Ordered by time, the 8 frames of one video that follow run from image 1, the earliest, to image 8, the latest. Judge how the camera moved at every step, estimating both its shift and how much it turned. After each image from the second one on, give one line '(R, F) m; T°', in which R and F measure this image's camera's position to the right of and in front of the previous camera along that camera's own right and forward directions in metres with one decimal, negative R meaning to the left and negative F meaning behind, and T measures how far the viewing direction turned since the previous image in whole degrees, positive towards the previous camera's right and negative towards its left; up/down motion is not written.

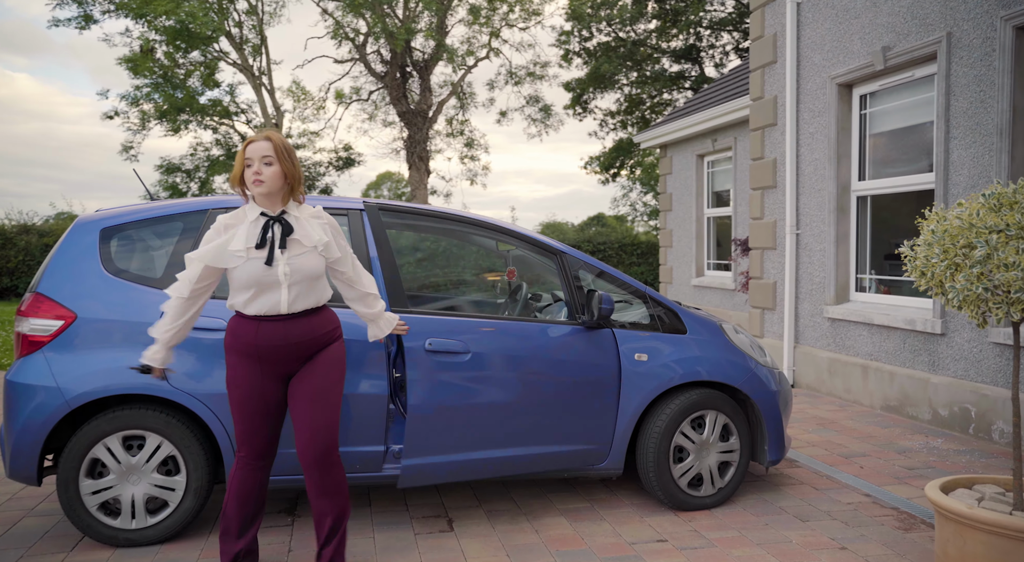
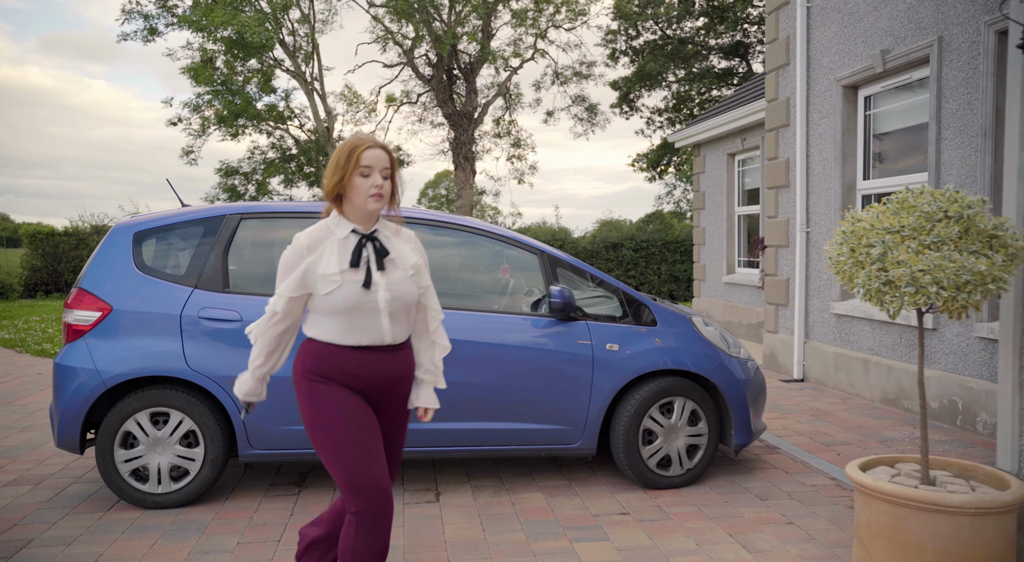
(+0.4, -0.4) m; -4°
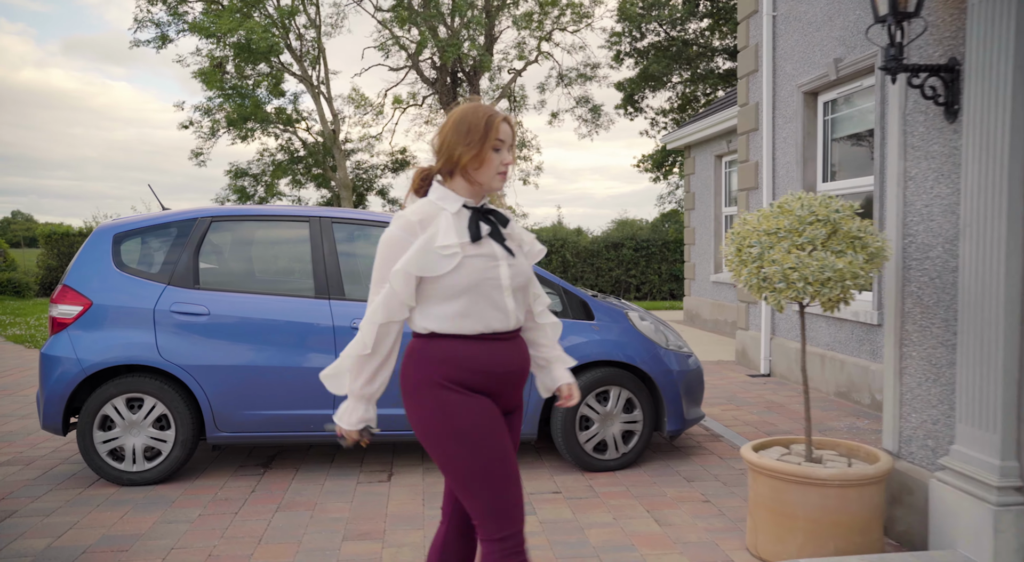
(+0.4, -0.4) m; -1°
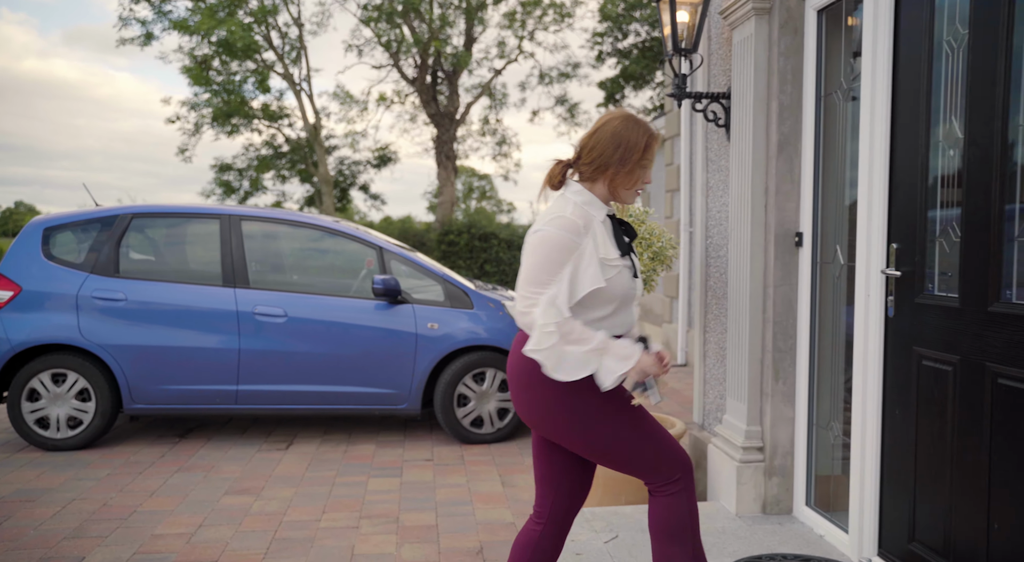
(+0.8, -0.6) m; 0°
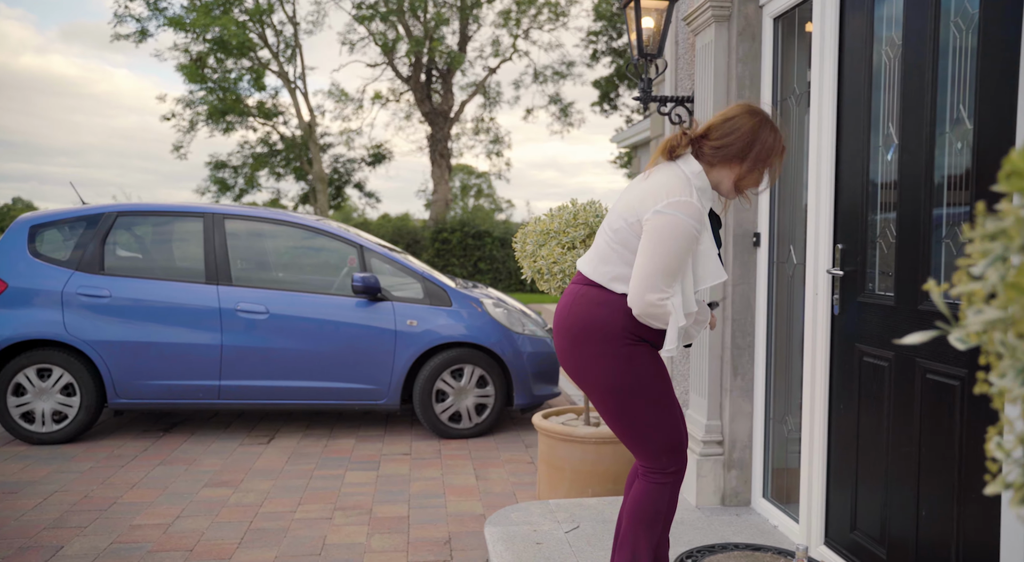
(+0.1, -0.1) m; 0°
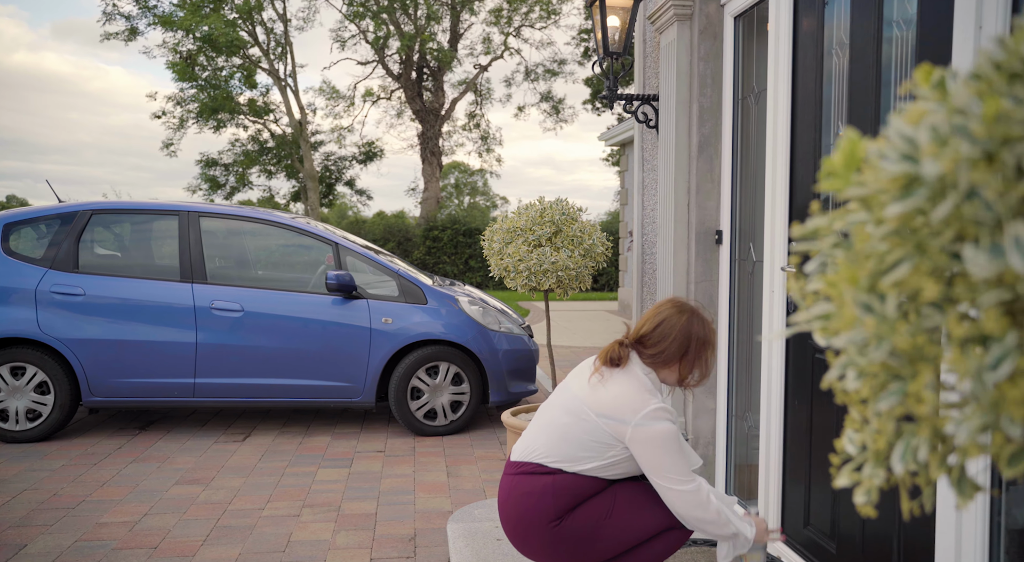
(+0.2, 0.0) m; 0°
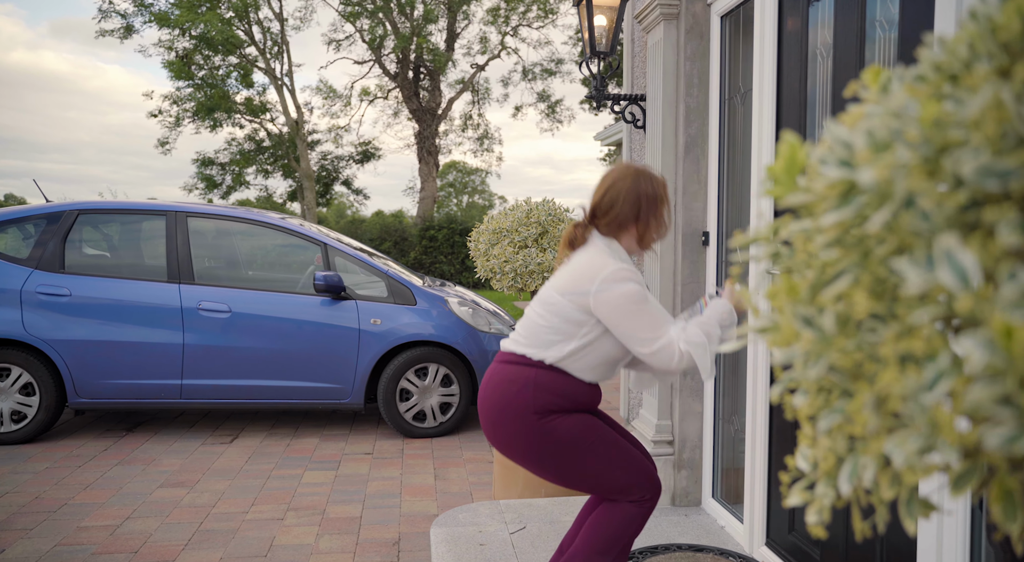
(+0.1, 0.0) m; 0°
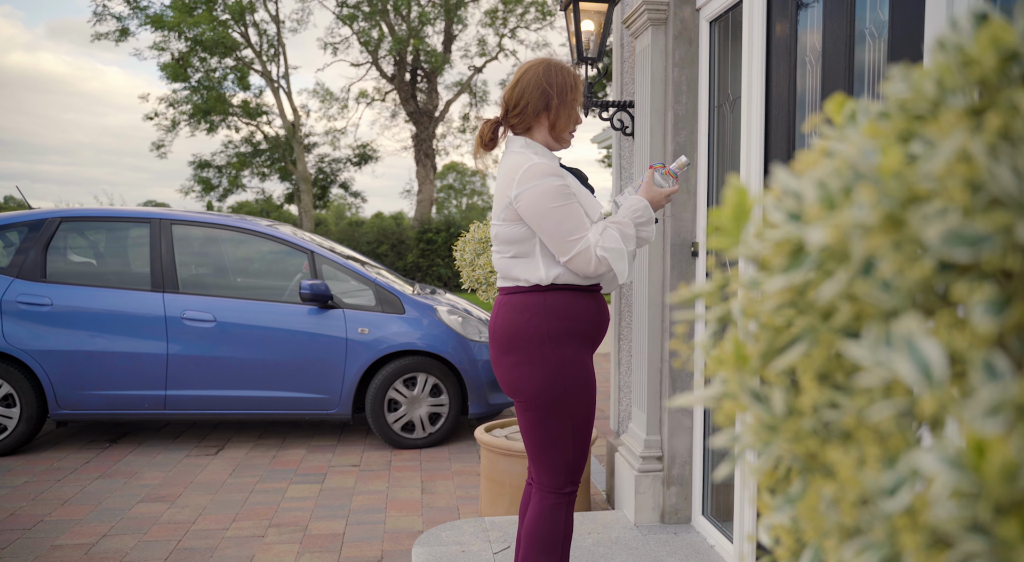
(+0.1, +0.1) m; 0°
